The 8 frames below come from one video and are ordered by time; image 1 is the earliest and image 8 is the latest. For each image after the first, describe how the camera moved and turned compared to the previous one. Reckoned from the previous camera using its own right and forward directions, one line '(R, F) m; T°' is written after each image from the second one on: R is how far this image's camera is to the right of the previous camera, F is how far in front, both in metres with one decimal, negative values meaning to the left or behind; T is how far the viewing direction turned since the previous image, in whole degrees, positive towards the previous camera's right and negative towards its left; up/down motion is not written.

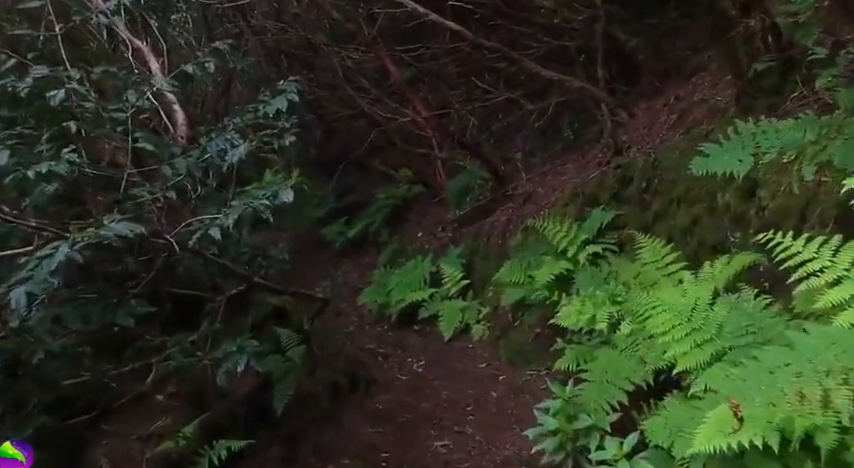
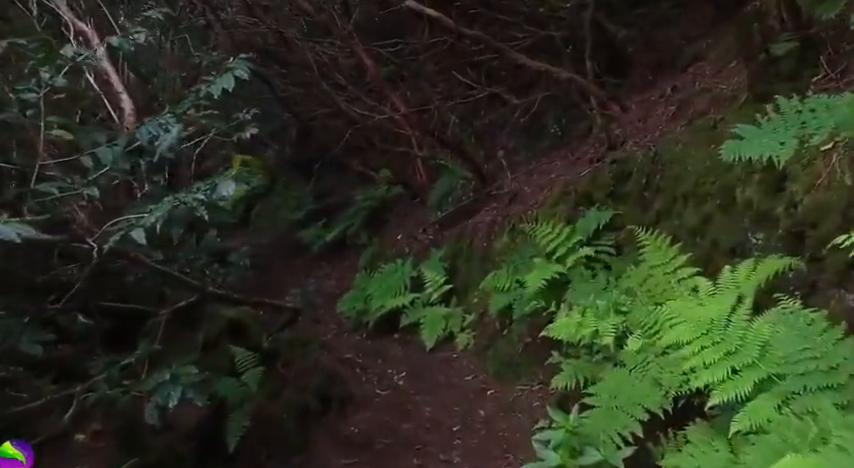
(0.0, +0.6) m; +1°
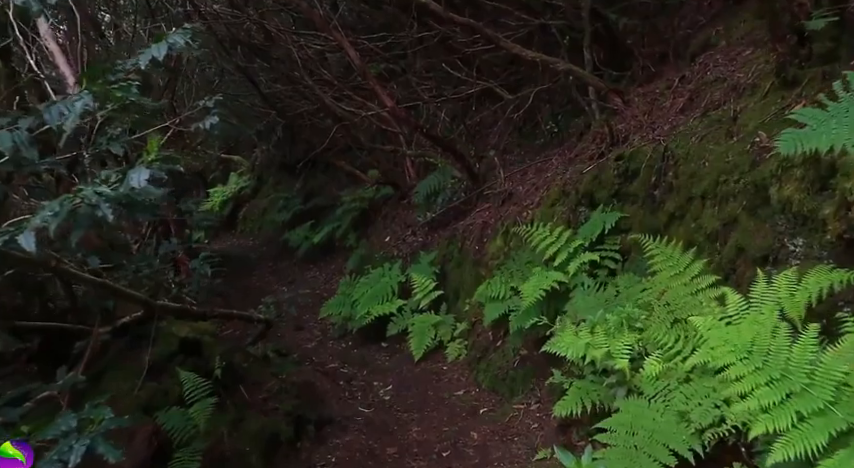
(0.0, +0.6) m; +1°
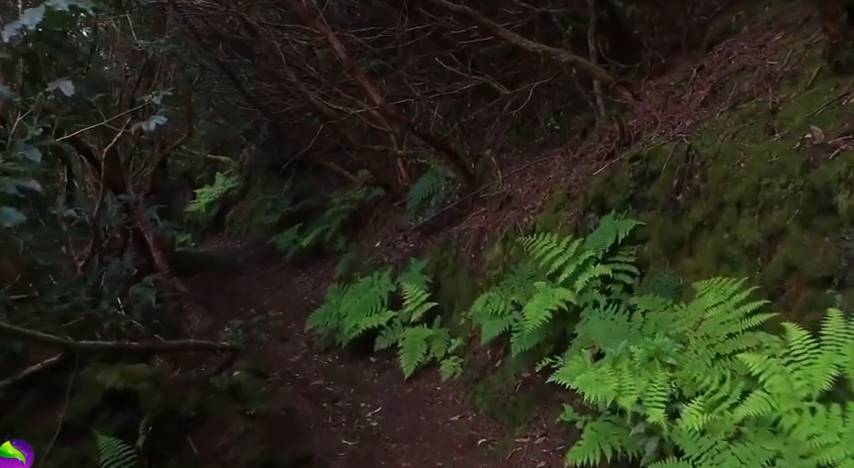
(0.0, +0.7) m; 0°
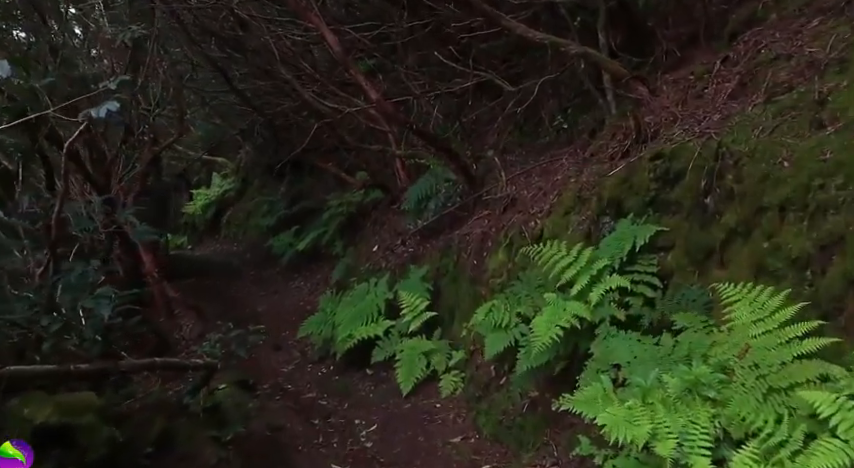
(0.0, +0.5) m; 0°
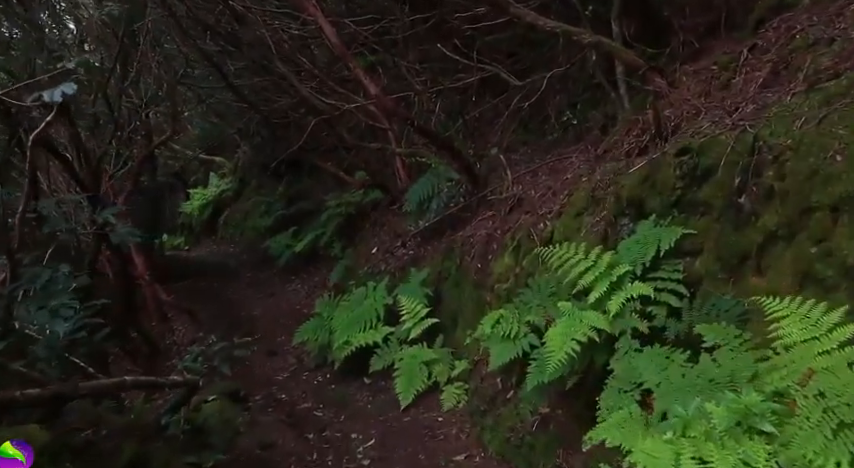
(0.0, +0.4) m; 0°
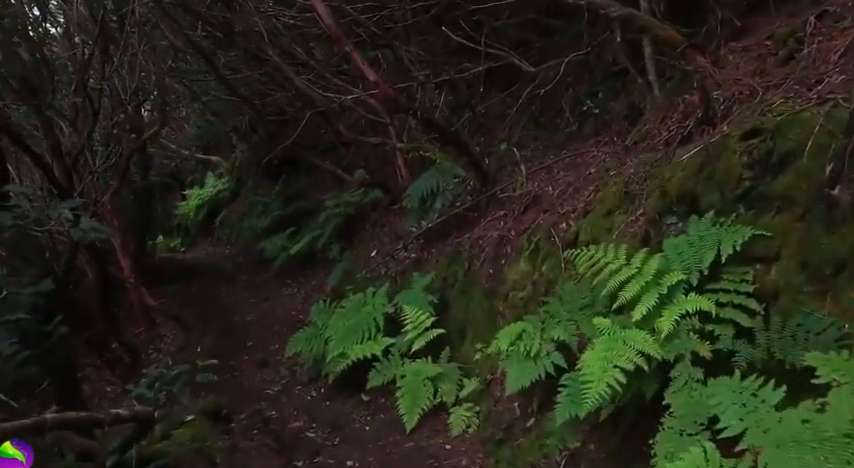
(0.0, +0.7) m; 0°
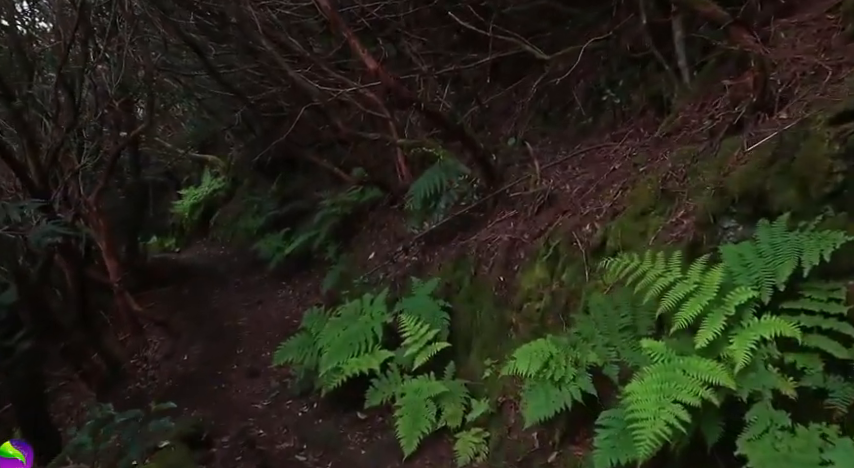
(0.0, +0.6) m; 0°
